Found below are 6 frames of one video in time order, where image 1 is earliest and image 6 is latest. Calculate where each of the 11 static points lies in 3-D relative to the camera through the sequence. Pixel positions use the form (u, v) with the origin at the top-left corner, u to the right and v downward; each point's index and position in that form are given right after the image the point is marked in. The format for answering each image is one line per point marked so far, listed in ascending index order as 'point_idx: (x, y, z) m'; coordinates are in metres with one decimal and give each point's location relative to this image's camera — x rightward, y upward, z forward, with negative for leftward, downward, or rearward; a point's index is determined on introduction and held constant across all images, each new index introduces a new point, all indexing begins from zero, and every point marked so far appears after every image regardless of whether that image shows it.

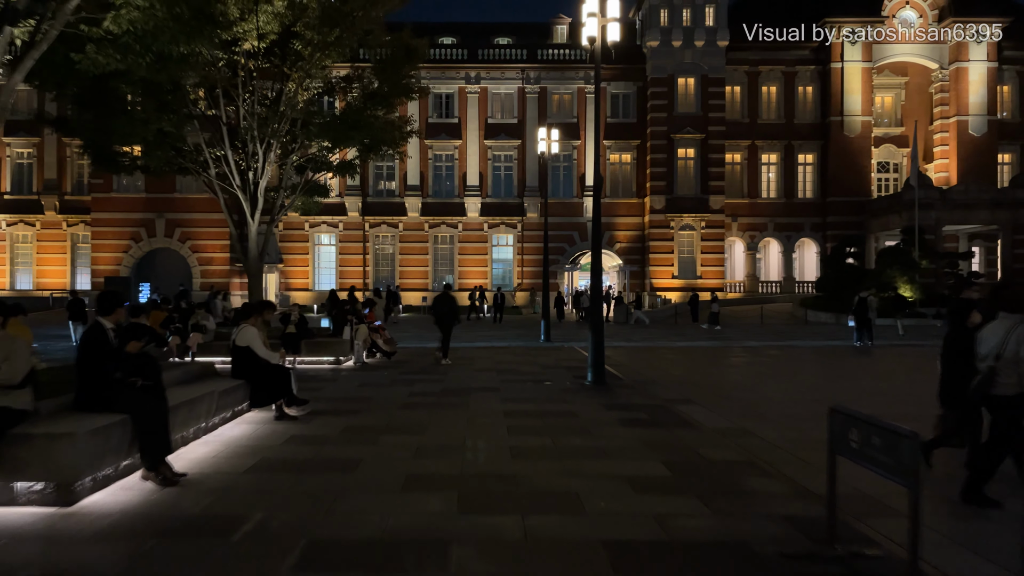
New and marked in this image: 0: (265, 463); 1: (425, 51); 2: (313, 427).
0: (-2.3, -1.6, +7.1) m
1: (-2.2, +6.0, +19.5) m
2: (-2.3, -1.6, +8.9) m
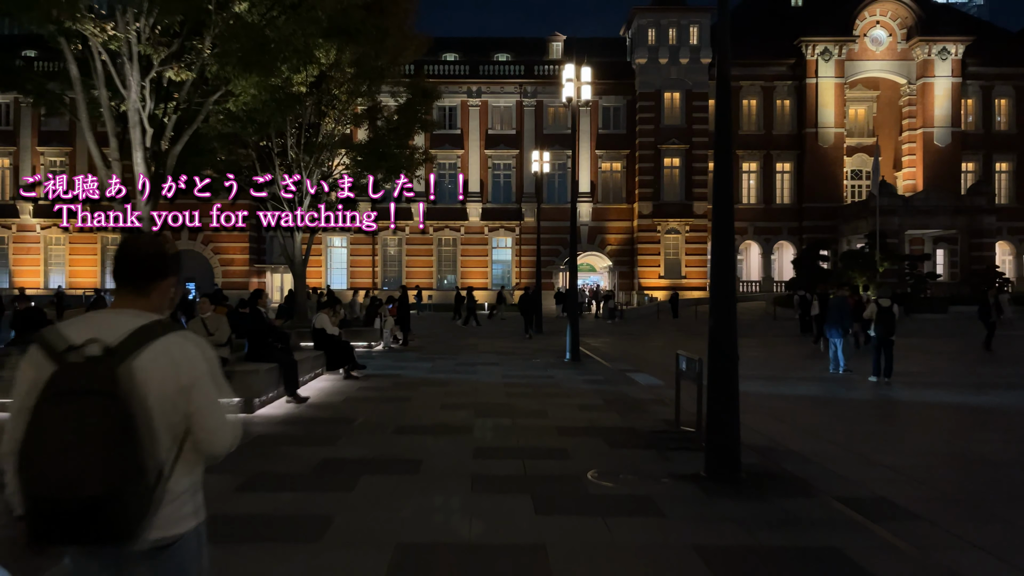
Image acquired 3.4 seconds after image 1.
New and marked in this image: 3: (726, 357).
0: (-2.3, -1.6, +11.3) m
1: (-2.3, +6.0, +23.6) m
2: (-2.4, -1.6, +13.0) m
3: (+1.8, -0.6, +6.6) m
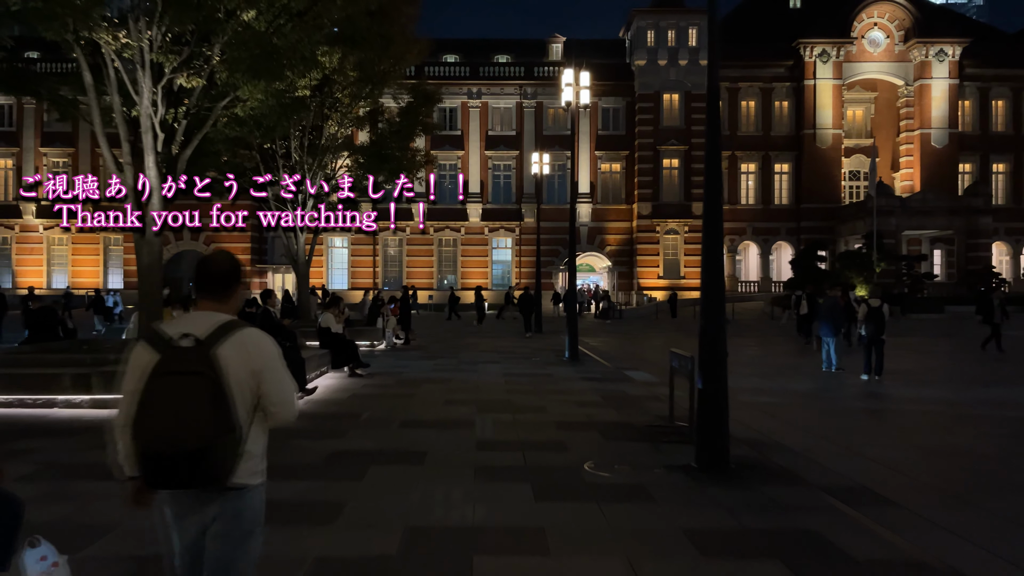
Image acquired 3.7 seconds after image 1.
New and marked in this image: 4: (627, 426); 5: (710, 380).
0: (-2.3, -1.6, +11.6) m
1: (-2.3, +6.0, +24.0) m
2: (-2.4, -1.6, +13.4) m
3: (+1.8, -0.6, +6.9) m
4: (+1.4, -1.6, +9.1) m
5: (+1.8, -0.8, +7.0) m
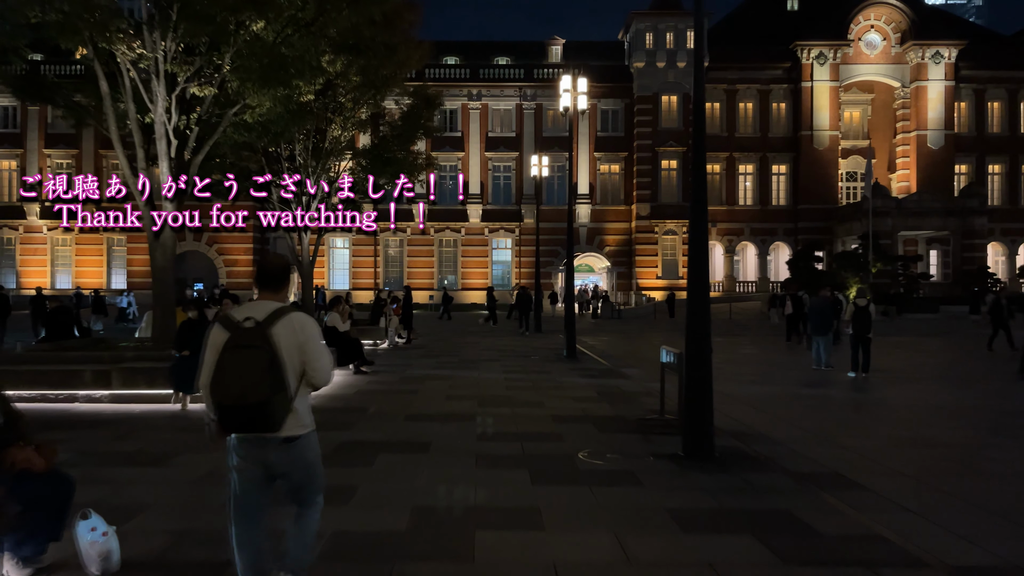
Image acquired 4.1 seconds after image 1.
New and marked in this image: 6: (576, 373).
0: (-2.4, -1.6, +12.1) m
1: (-2.3, +6.0, +24.5) m
2: (-2.4, -1.6, +13.9) m
3: (+1.8, -0.6, +7.4) m
4: (+1.4, -1.7, +9.6) m
5: (+1.8, -0.8, +7.5) m
6: (+1.3, -1.7, +15.3) m
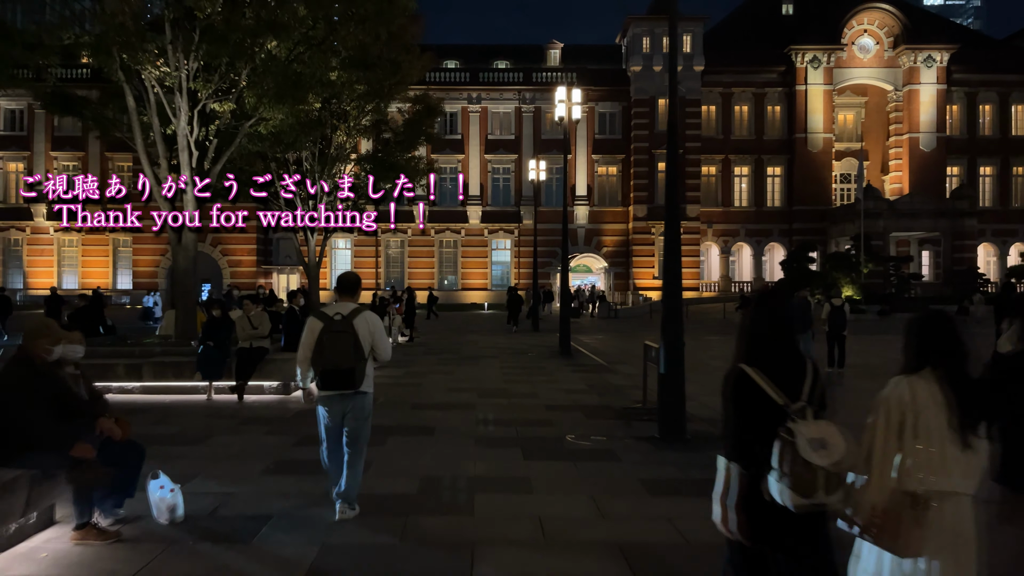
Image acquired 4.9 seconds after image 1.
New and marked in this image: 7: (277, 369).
0: (-2.4, -1.6, +13.1) m
1: (-2.3, +6.0, +25.4) m
2: (-2.4, -1.6, +14.9) m
3: (+1.8, -0.6, +8.4) m
4: (+1.3, -1.7, +10.6) m
5: (+1.7, -0.9, +8.5) m
6: (+1.2, -1.7, +16.2) m
7: (-3.5, -1.2, +11.5) m
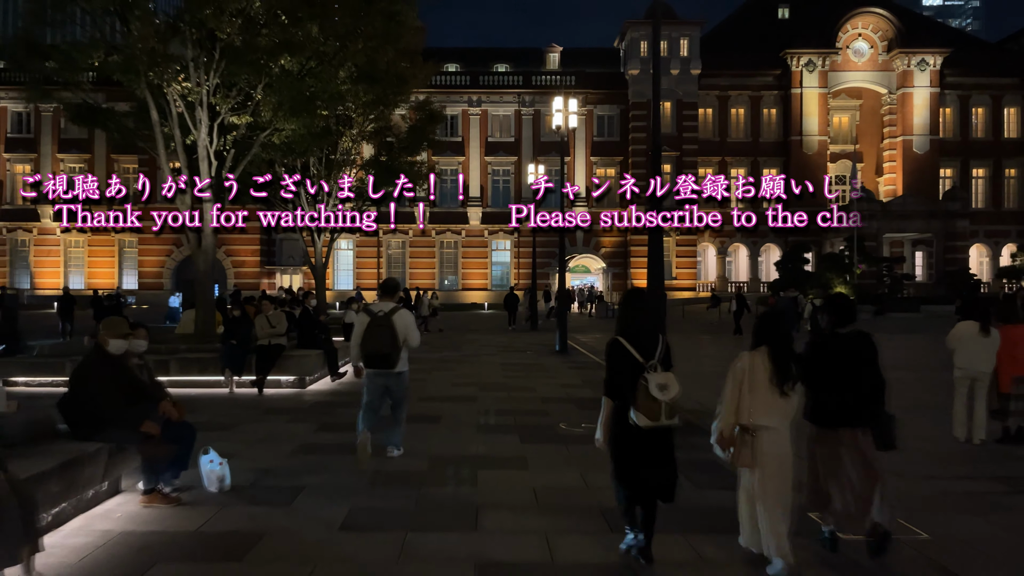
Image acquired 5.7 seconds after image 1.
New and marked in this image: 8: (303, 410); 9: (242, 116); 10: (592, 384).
0: (-2.4, -1.7, +14.0) m
1: (-2.4, +6.0, +26.3) m
2: (-2.5, -1.7, +15.8) m
3: (+1.8, -0.6, +9.3) m
4: (+1.3, -1.7, +11.5) m
5: (+1.7, -0.9, +9.4) m
6: (+1.2, -1.7, +17.2) m
7: (-3.6, -1.3, +12.5) m
8: (-2.8, -1.7, +10.4) m
9: (-5.2, +3.3, +14.7) m
10: (+1.4, -1.7, +13.4) m
